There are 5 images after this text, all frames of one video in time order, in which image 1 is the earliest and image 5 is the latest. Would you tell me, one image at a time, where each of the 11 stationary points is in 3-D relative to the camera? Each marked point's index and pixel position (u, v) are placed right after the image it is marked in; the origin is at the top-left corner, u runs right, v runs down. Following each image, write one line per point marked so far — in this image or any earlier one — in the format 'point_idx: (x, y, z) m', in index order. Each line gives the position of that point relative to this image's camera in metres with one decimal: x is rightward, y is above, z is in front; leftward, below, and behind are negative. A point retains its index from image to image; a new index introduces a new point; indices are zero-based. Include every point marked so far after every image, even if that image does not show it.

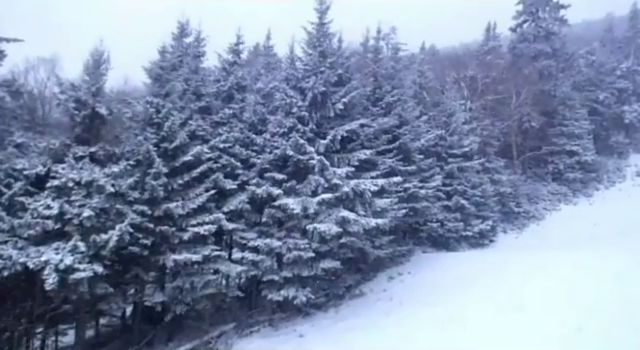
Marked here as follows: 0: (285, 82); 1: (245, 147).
0: (-1.2, +3.2, +17.5) m
1: (-2.5, +0.9, +16.8) m
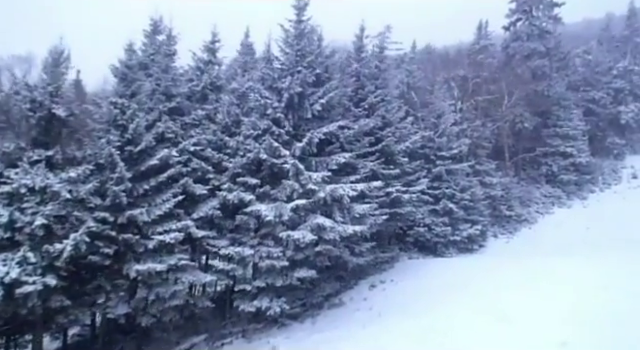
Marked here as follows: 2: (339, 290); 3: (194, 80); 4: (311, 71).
0: (-2.0, +3.1, +16.7) m
1: (-3.3, +0.8, +16.1) m
2: (+0.7, -4.1, +18.1) m
3: (-4.5, +3.4, +17.6) m
4: (-0.3, +3.5, +16.7) m
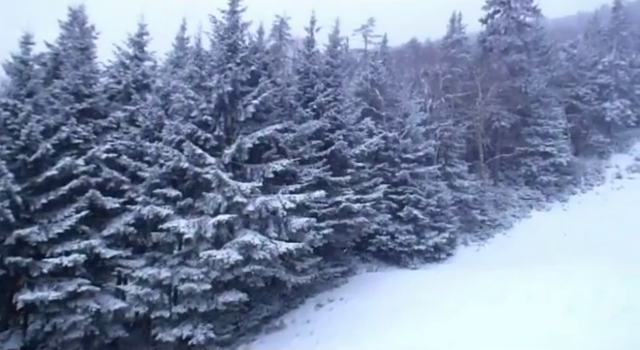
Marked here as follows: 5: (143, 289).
0: (-3.9, +2.8, +14.9) m
1: (-5.2, +0.5, +14.2) m
2: (-1.2, -4.4, +16.3) m
3: (-6.4, +3.1, +15.8) m
4: (-2.2, +3.2, +14.9) m
5: (-4.6, -2.9, +12.9) m
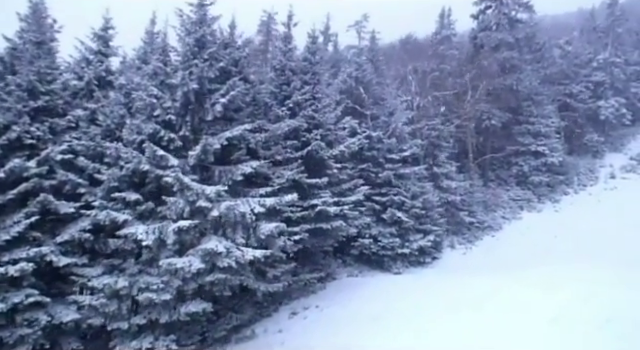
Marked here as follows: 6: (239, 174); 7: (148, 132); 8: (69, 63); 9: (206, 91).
0: (-4.7, +2.8, +14.1) m
1: (-6.0, +0.4, +13.5) m
2: (-2.1, -4.5, +15.6) m
3: (-7.2, +3.0, +15.0) m
4: (-3.0, +3.1, +14.1) m
5: (-5.4, -3.0, +12.1) m
6: (-2.3, 0.0, +13.6) m
7: (-4.5, +1.1, +13.0) m
8: (-7.6, +3.4, +15.3) m
9: (-3.2, +2.4, +14.0) m
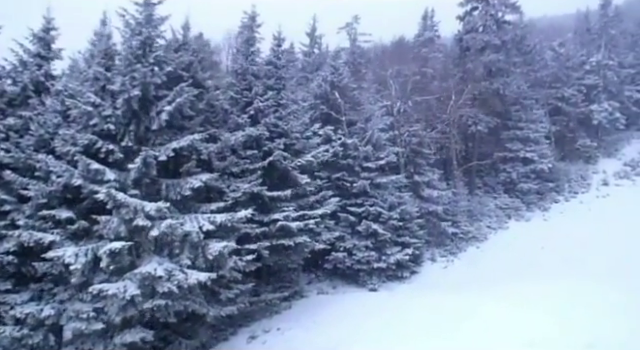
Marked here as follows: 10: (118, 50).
0: (-5.9, +2.4, +12.9) m
1: (-7.1, +0.1, +12.3) m
2: (-3.2, -4.8, +14.4) m
3: (-8.3, +2.7, +13.8) m
4: (-4.2, +2.8, +13.0) m
5: (-6.5, -3.4, +10.9) m
6: (-3.4, -0.3, +12.5) m
7: (-5.6, +0.8, +11.8) m
8: (-8.8, +3.1, +14.1) m
9: (-4.3, +2.0, +12.9) m
10: (-5.3, +3.3, +13.3) m
